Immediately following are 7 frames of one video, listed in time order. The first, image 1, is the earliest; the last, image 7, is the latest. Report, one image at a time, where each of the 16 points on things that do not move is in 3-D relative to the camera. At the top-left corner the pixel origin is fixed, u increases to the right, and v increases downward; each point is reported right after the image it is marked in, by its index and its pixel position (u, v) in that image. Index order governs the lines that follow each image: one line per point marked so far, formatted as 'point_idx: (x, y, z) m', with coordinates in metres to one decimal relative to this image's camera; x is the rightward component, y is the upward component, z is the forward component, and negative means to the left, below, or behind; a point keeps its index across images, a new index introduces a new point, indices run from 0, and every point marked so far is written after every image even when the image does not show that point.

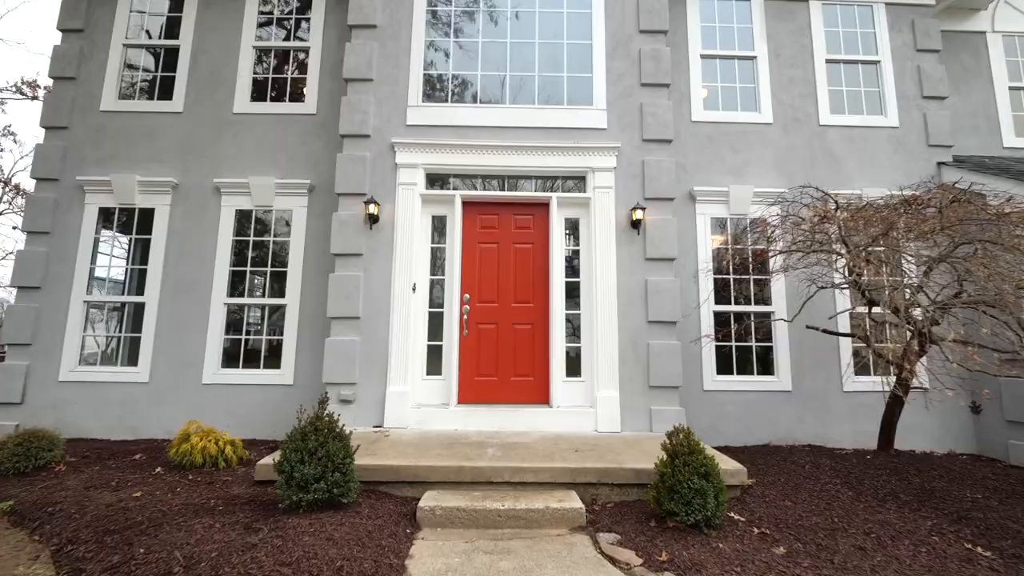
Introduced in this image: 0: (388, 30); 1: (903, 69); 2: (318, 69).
0: (-1.4, +3.0, +5.5) m
1: (+5.1, +2.9, +6.3) m
2: (-2.5, +2.8, +6.2) m
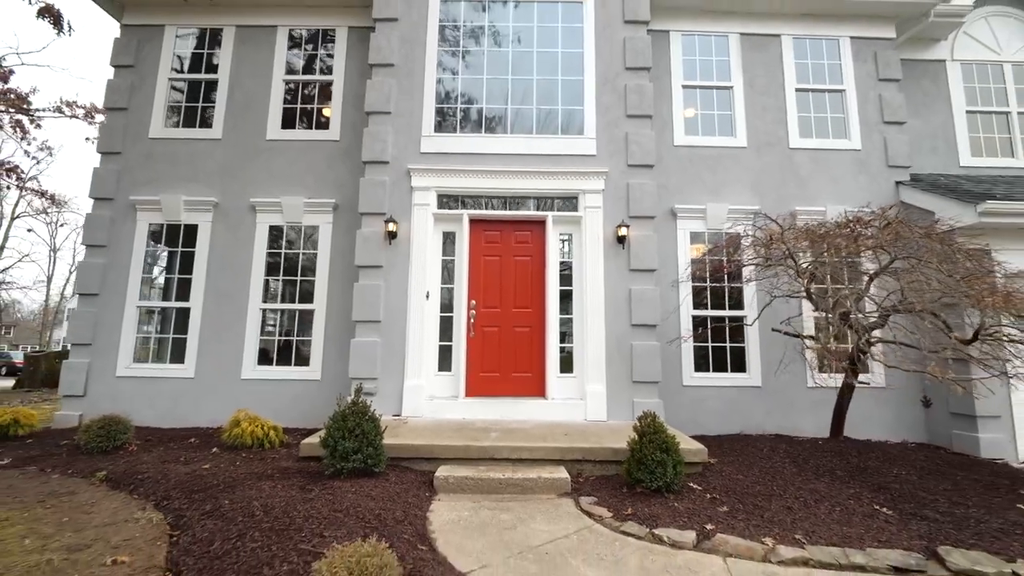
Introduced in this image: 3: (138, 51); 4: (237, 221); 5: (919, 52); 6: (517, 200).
0: (-1.4, +2.9, +6.3) m
1: (+5.1, +2.8, +6.9) m
2: (-2.5, +2.7, +6.9) m
3: (-5.5, +3.5, +7.1) m
4: (-3.9, +0.9, +6.7) m
5: (+6.4, +3.7, +7.5) m
6: (+0.1, +1.1, +6.1) m
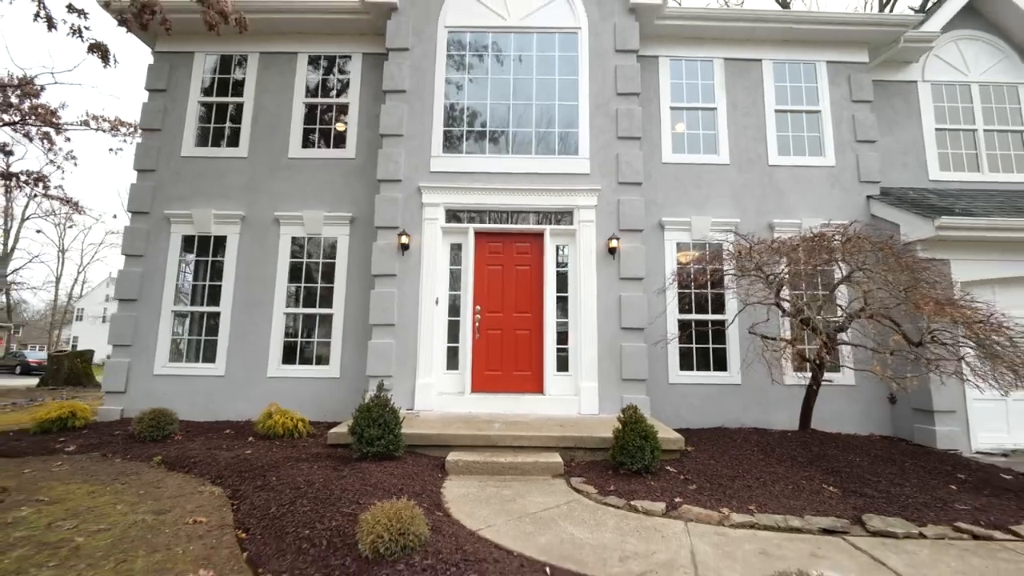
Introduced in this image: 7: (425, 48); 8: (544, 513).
0: (-1.4, +2.8, +6.9) m
1: (+5.2, +2.7, +7.5) m
2: (-2.4, +2.6, +7.6) m
3: (-5.5, +3.4, +7.7) m
4: (-3.8, +0.8, +7.3) m
5: (+6.4, +3.6, +8.1) m
6: (+0.1, +1.0, +6.7) m
7: (-1.3, +3.5, +7.0) m
8: (+0.2, -1.6, +3.4) m
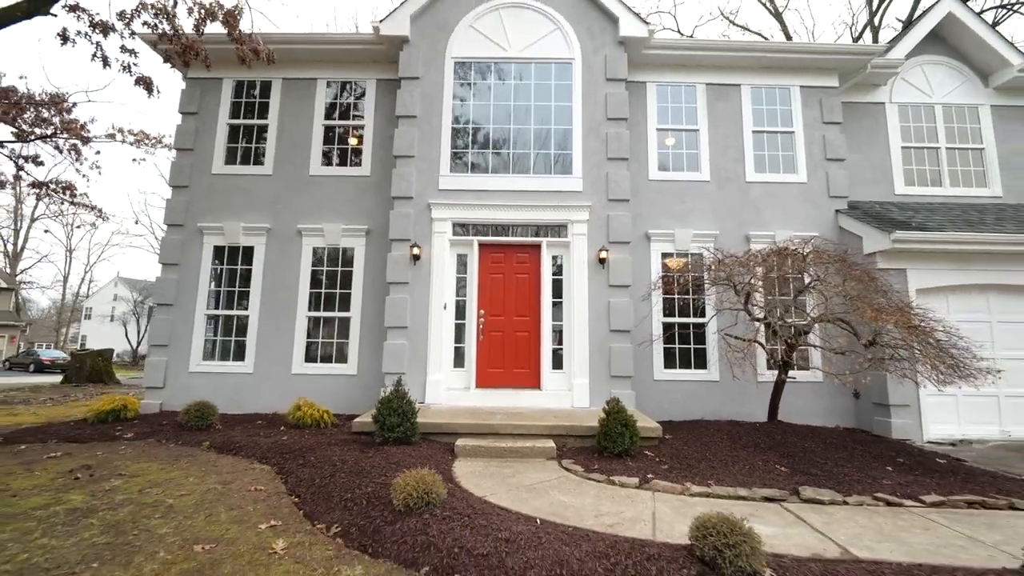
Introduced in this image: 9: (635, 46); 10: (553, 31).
0: (-1.4, +2.7, +7.6) m
1: (+5.2, +2.6, +8.2) m
2: (-2.4, +2.5, +8.3) m
3: (-5.5, +3.3, +8.5) m
4: (-3.8, +0.8, +8.1) m
5: (+6.4, +3.5, +8.8) m
6: (+0.1, +0.9, +7.5) m
7: (-1.3, +3.4, +7.7) m
8: (+0.2, -1.7, +4.2) m
9: (+2.0, +4.0, +7.9) m
10: (+0.7, +4.2, +7.9) m
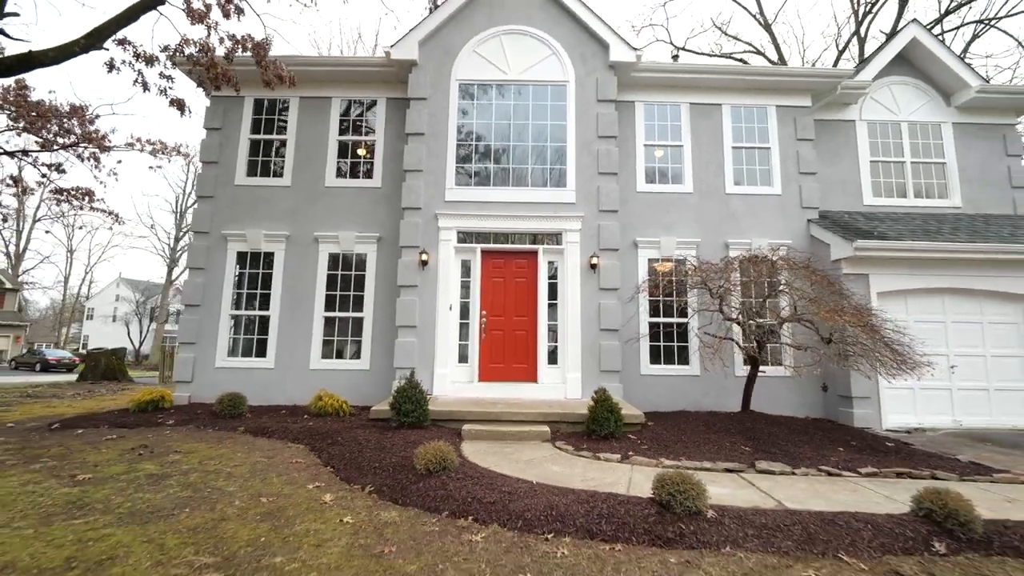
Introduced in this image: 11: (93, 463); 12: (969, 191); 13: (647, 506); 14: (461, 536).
0: (-1.4, +2.7, +8.4) m
1: (+5.2, +2.5, +9.0) m
2: (-2.4, +2.5, +9.0) m
3: (-5.5, +3.3, +9.2) m
4: (-3.8, +0.7, +8.8) m
5: (+6.4, +3.5, +9.6) m
6: (+0.1, +0.9, +8.2) m
7: (-1.3, +3.4, +8.5) m
8: (+0.2, -1.8, +4.9) m
9: (+2.0, +4.0, +8.7) m
10: (+0.7, +4.2, +8.6) m
11: (-3.9, -1.6, +4.5) m
12: (+9.0, +1.9, +9.5) m
13: (+0.9, -1.5, +3.2) m
14: (-0.3, -1.5, +3.0) m
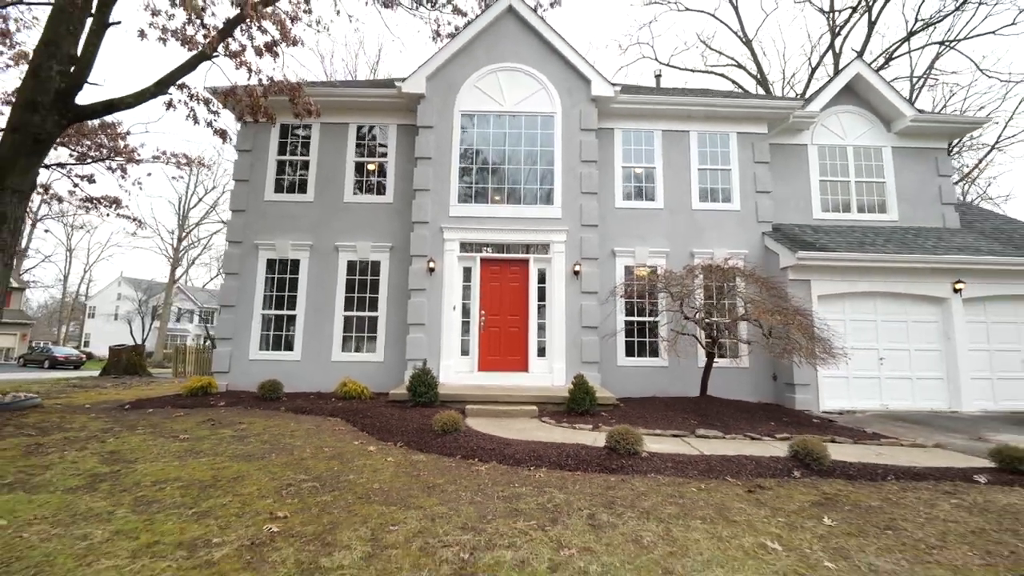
0: (-1.5, +2.6, +9.7) m
1: (+5.1, +2.5, +10.4) m
2: (-2.6, +2.4, +10.3) m
3: (-5.6, +3.2, +10.4) m
4: (-3.9, +0.7, +10.1) m
5: (+6.3, +3.4, +11.0) m
6: (0.0, +0.8, +9.5) m
7: (-1.4, +3.3, +9.8) m
8: (+0.2, -1.8, +6.2) m
9: (+1.9, +3.9, +10.0) m
10: (+0.6, +4.1, +9.9) m
11: (-4.0, -1.7, +5.8) m
12: (+8.9, +1.8, +10.9) m
13: (+0.9, -1.5, +4.6) m
14: (-0.4, -1.6, +4.3) m
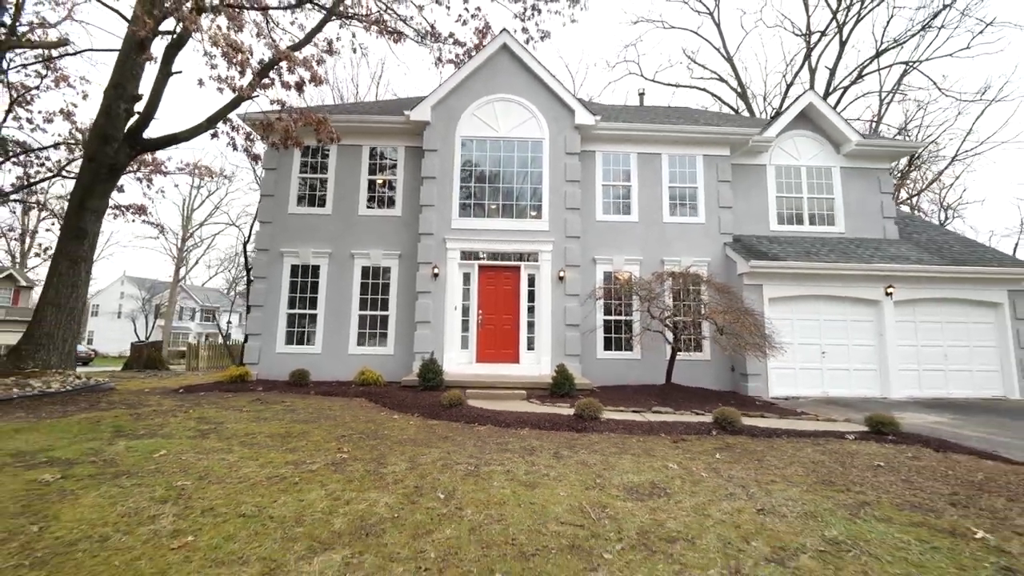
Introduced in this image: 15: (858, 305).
0: (-1.7, +2.5, +11.1) m
1: (+4.9, +2.4, +11.9) m
2: (-2.7, +2.4, +11.8) m
3: (-5.8, +3.2, +11.8) m
4: (-4.1, +0.6, +11.5) m
5: (+6.1, +3.3, +12.5) m
6: (-0.2, +0.8, +11.0) m
7: (-1.5, +3.2, +11.2) m
8: (0.0, -1.9, +7.7) m
9: (+1.8, +3.8, +11.5) m
10: (+0.4, +4.1, +11.4) m
11: (-4.1, -1.8, +7.2) m
12: (+8.8, +1.8, +12.4) m
13: (+0.8, -1.6, +6.1) m
14: (-0.5, -1.7, +5.8) m
15: (+8.0, -0.4, +11.0) m
